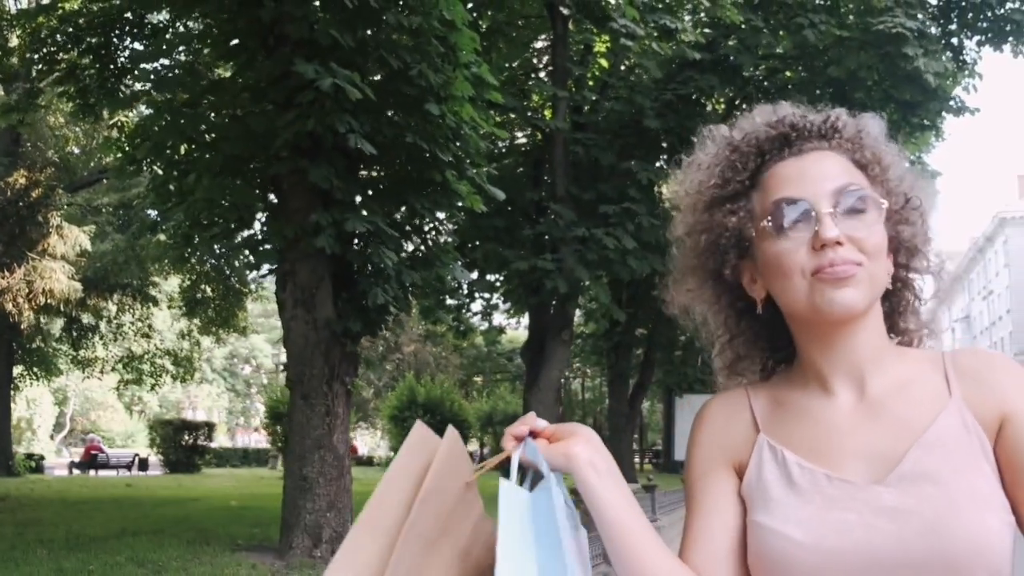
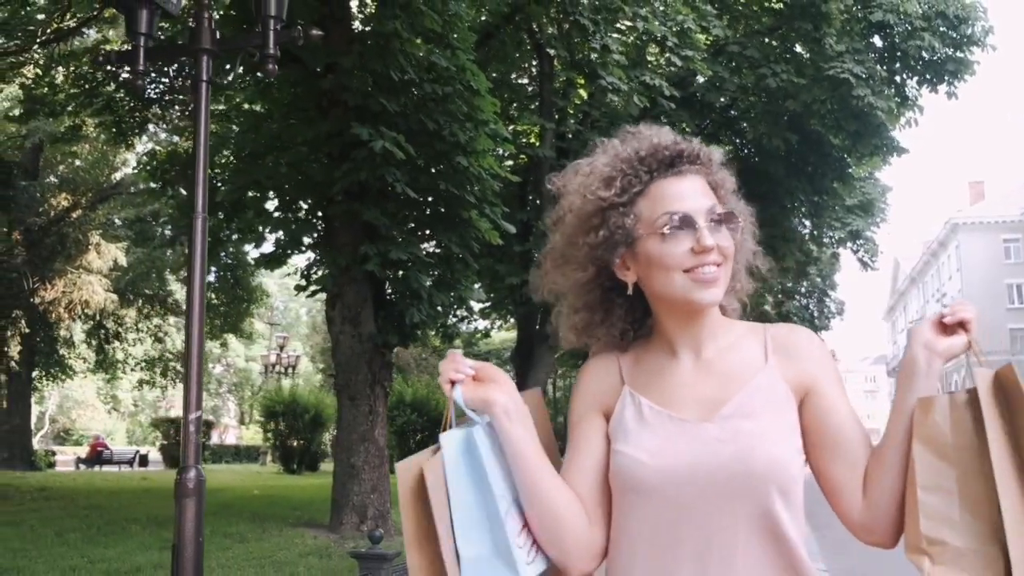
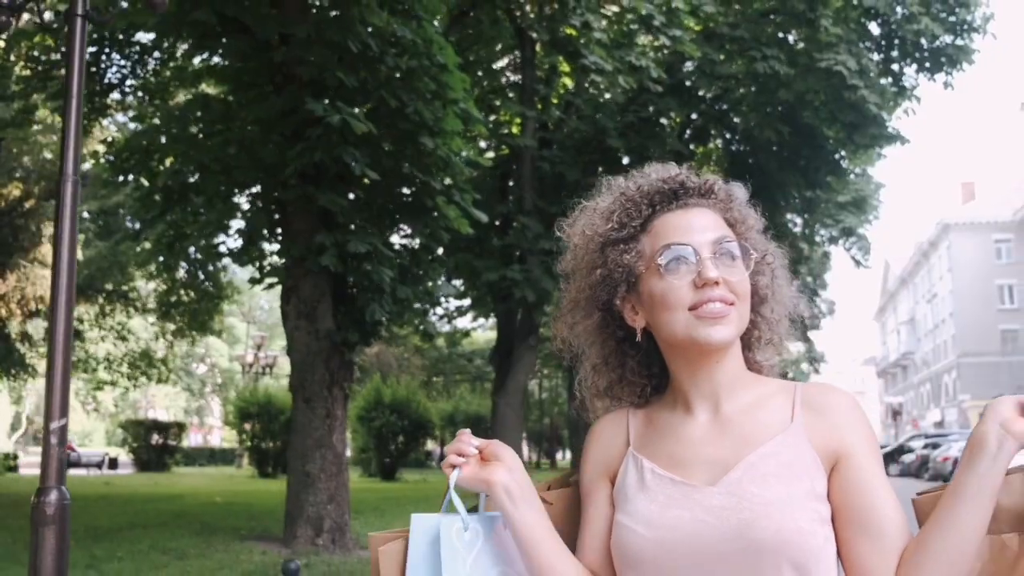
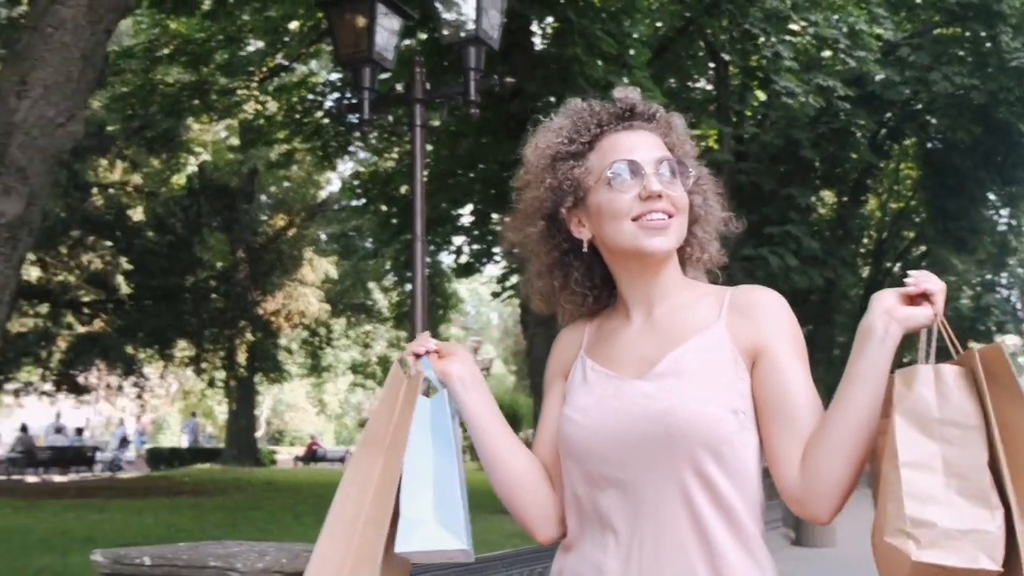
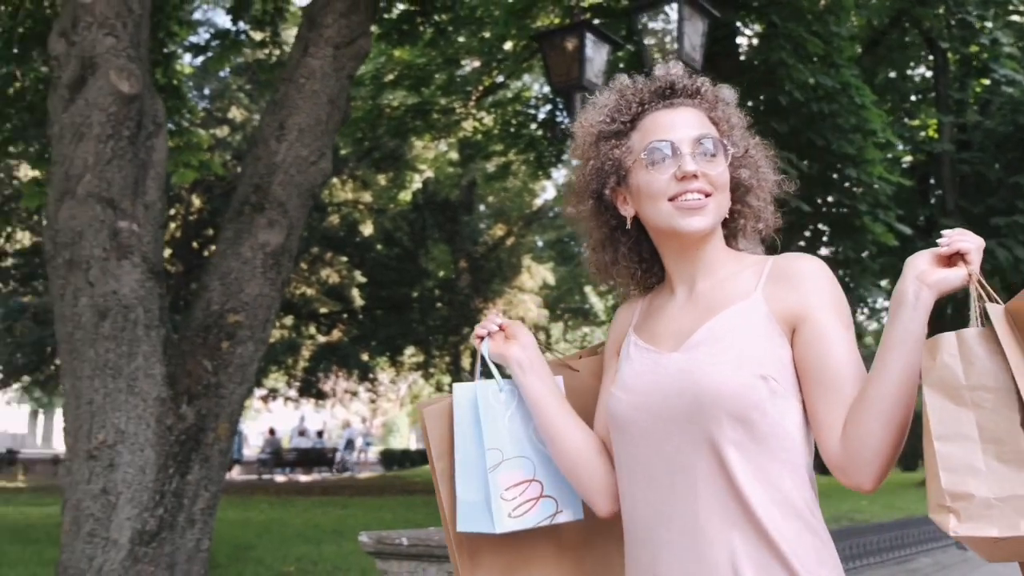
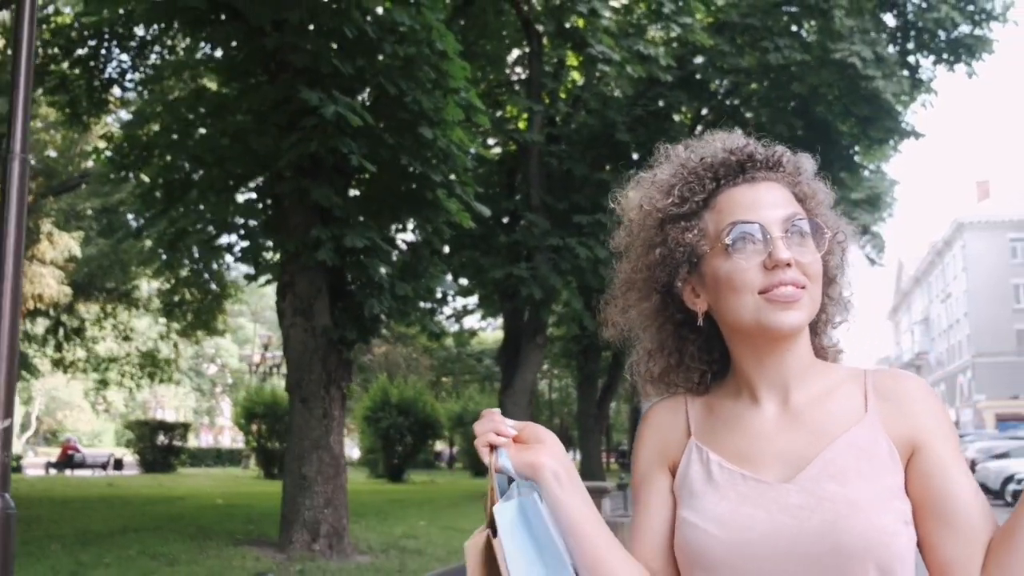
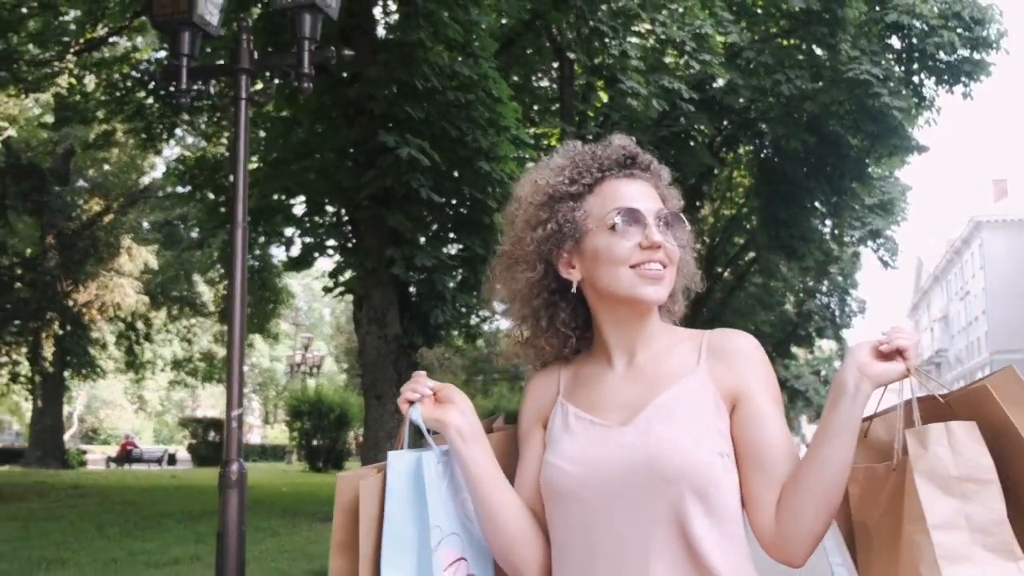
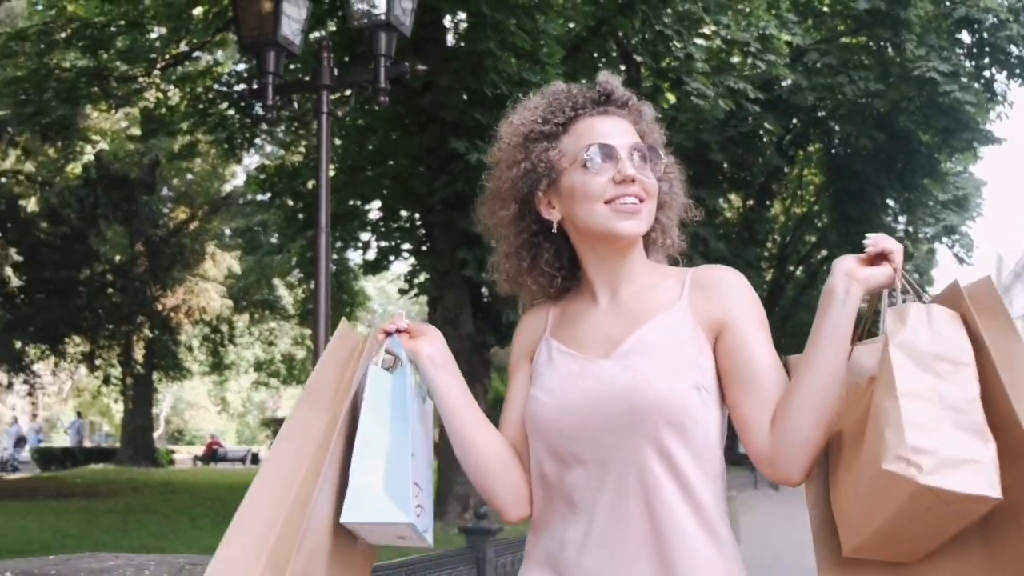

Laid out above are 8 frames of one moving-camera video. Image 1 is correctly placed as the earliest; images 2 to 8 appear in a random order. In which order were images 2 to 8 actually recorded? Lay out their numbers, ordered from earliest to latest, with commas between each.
6, 3, 2, 7, 8, 4, 5
